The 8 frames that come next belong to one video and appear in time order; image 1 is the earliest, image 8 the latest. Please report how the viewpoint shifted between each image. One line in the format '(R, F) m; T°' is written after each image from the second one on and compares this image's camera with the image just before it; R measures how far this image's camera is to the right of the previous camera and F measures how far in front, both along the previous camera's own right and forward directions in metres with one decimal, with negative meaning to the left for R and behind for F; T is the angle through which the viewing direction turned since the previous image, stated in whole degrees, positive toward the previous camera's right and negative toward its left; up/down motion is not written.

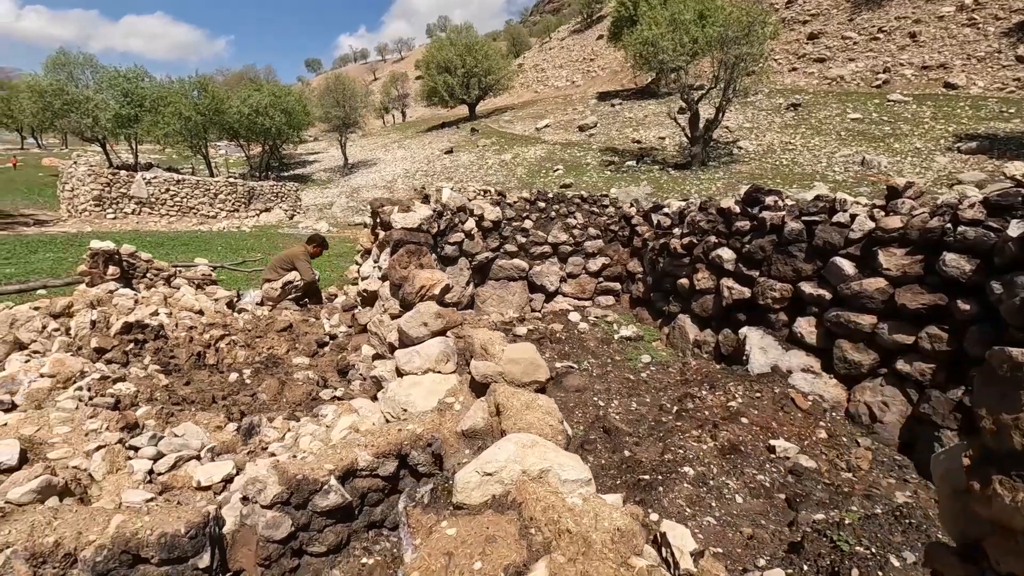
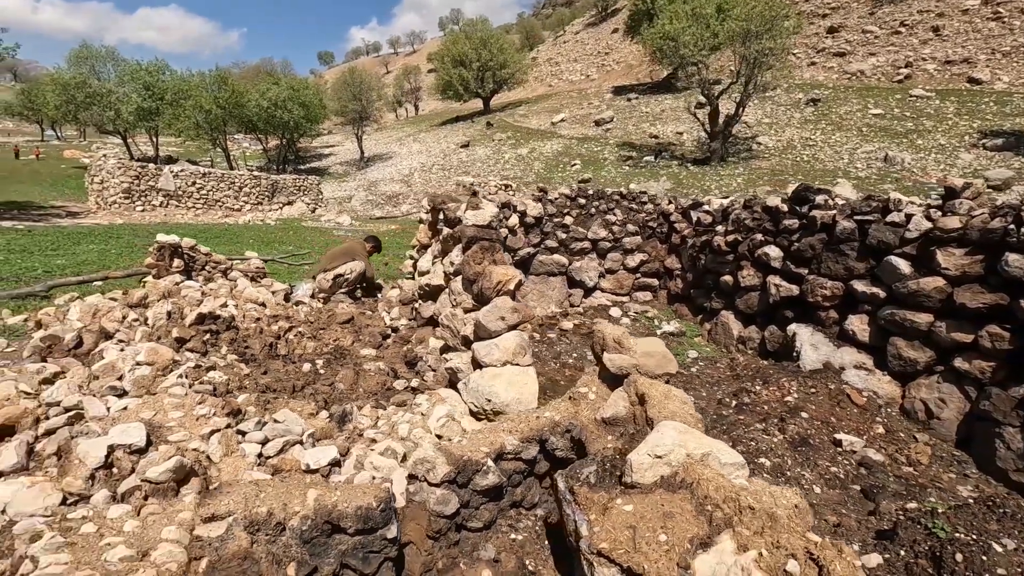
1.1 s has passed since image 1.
(-0.8, -0.2) m; -1°
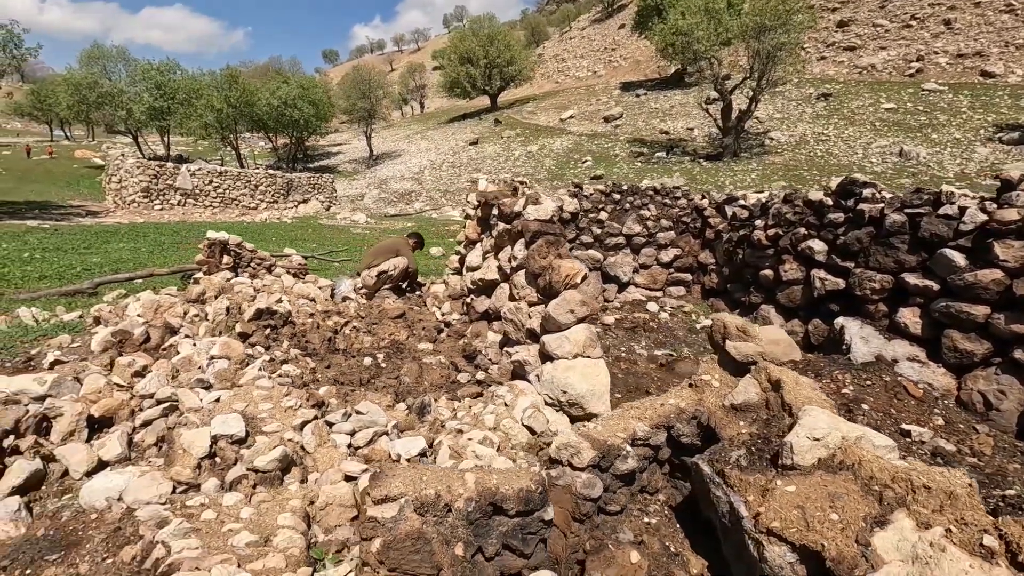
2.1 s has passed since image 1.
(-0.8, -0.1) m; 0°
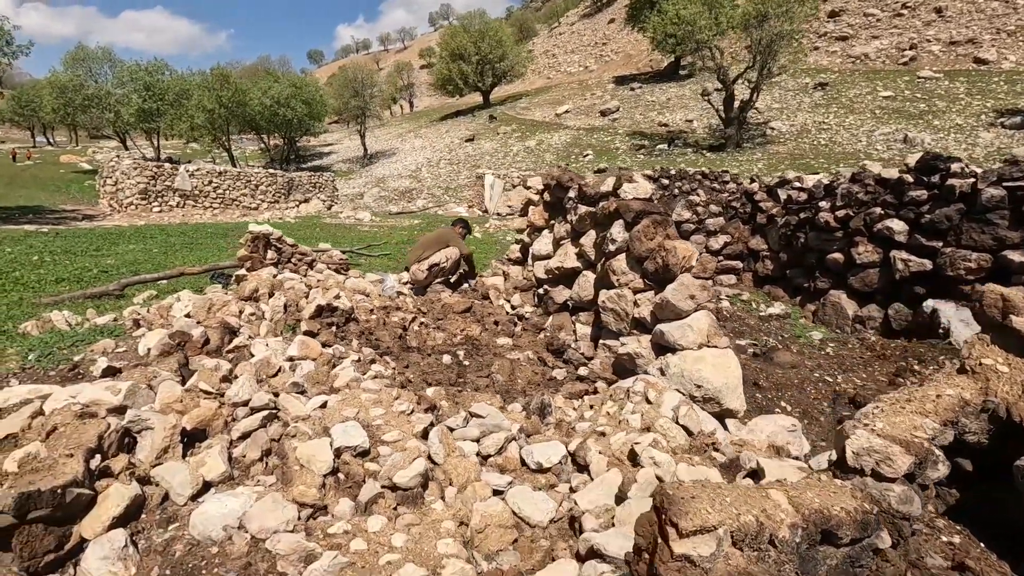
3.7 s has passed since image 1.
(-1.4, +0.7) m; +1°
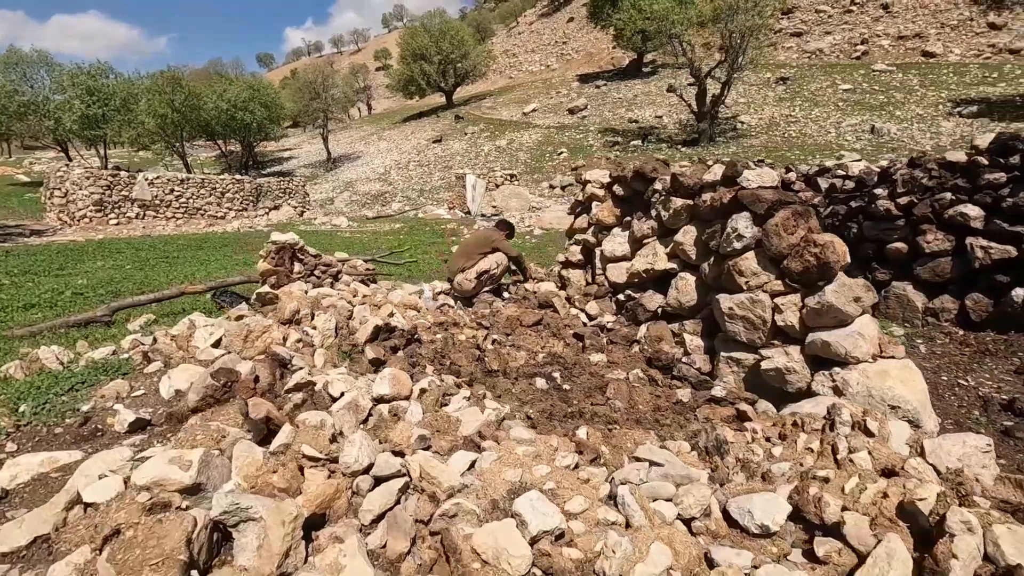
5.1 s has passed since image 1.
(-1.6, +1.1) m; +4°
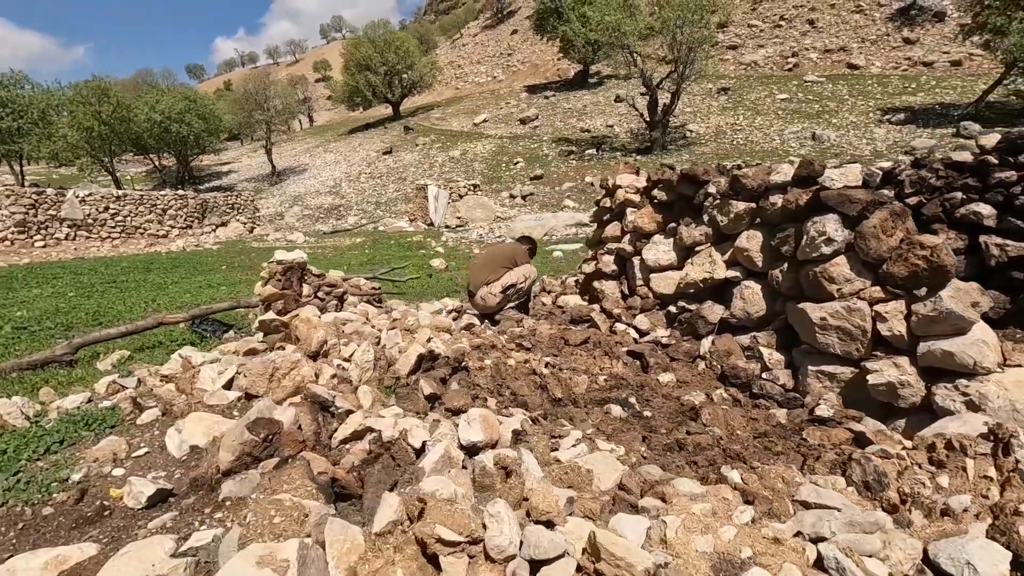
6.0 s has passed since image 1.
(-1.2, +0.8) m; +5°
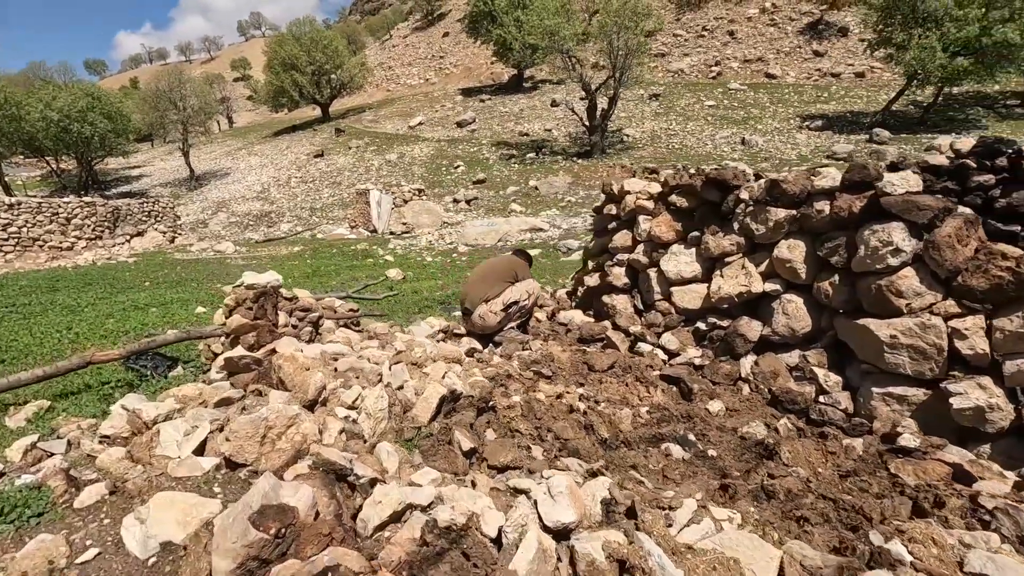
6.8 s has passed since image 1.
(-0.9, +0.9) m; +7°
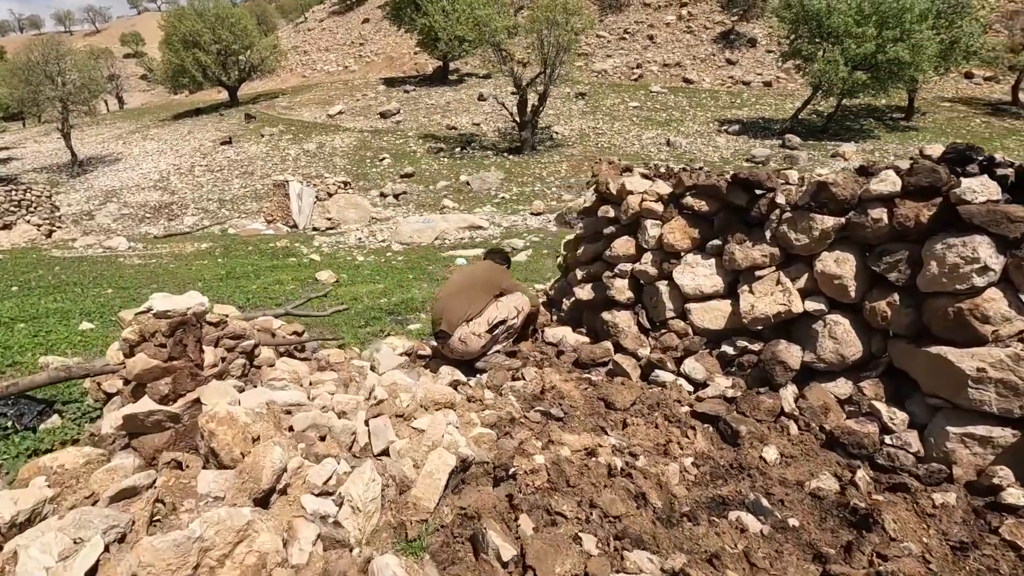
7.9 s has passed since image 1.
(-0.7, +1.3) m; +8°
